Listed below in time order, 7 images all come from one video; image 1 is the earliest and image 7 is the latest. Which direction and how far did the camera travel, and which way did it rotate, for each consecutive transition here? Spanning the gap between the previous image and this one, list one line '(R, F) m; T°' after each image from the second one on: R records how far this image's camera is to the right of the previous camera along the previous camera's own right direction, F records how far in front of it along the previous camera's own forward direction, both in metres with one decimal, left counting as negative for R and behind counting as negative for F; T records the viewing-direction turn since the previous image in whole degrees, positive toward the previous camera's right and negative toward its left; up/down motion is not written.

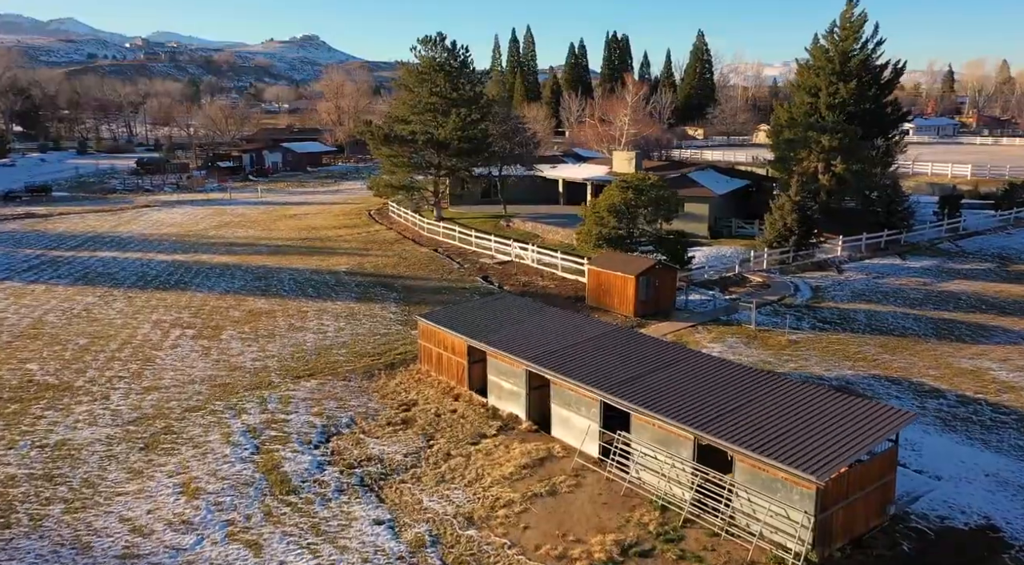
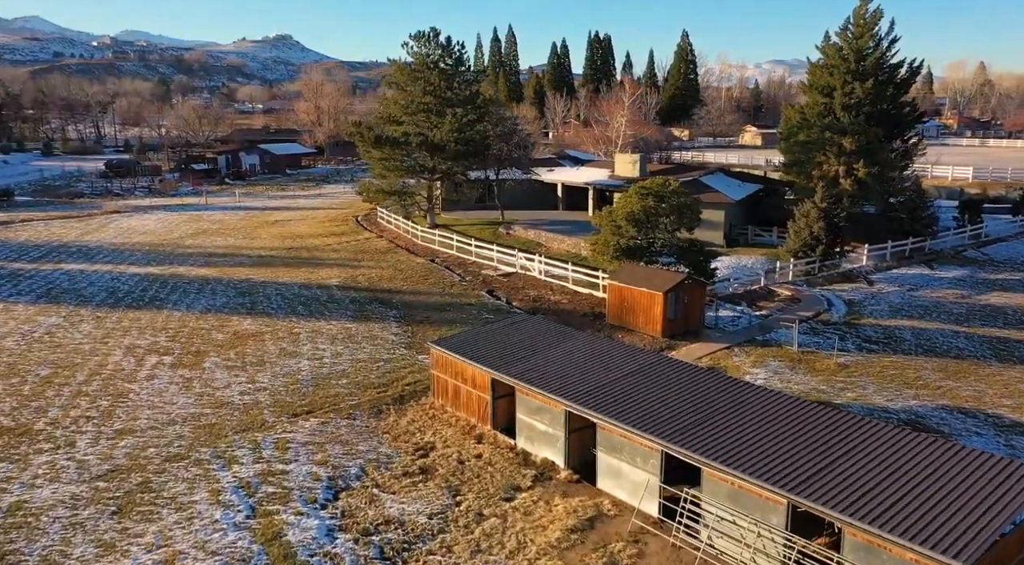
(-1.1, +2.2) m; +2°
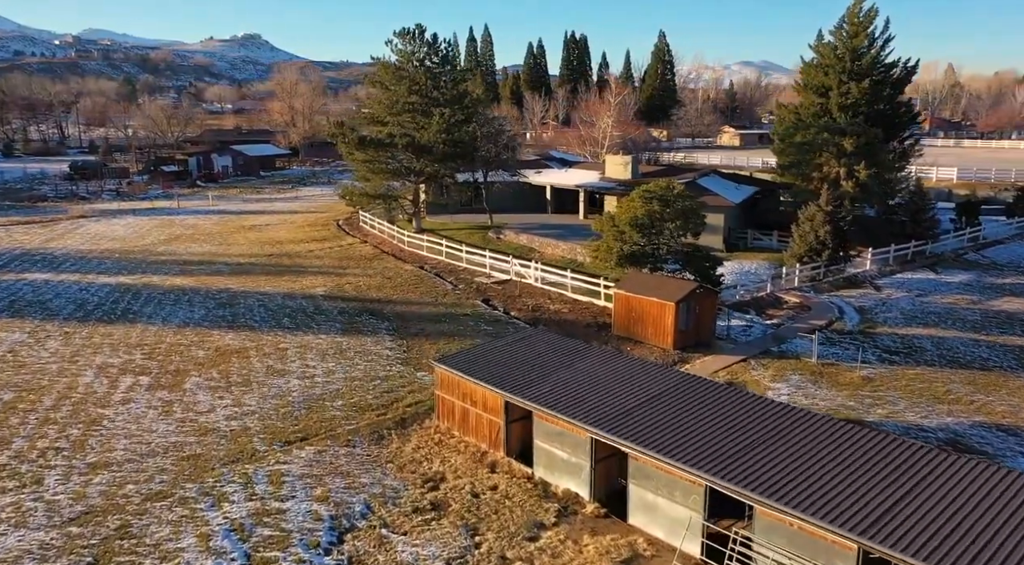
(-0.8, +1.3) m; +2°
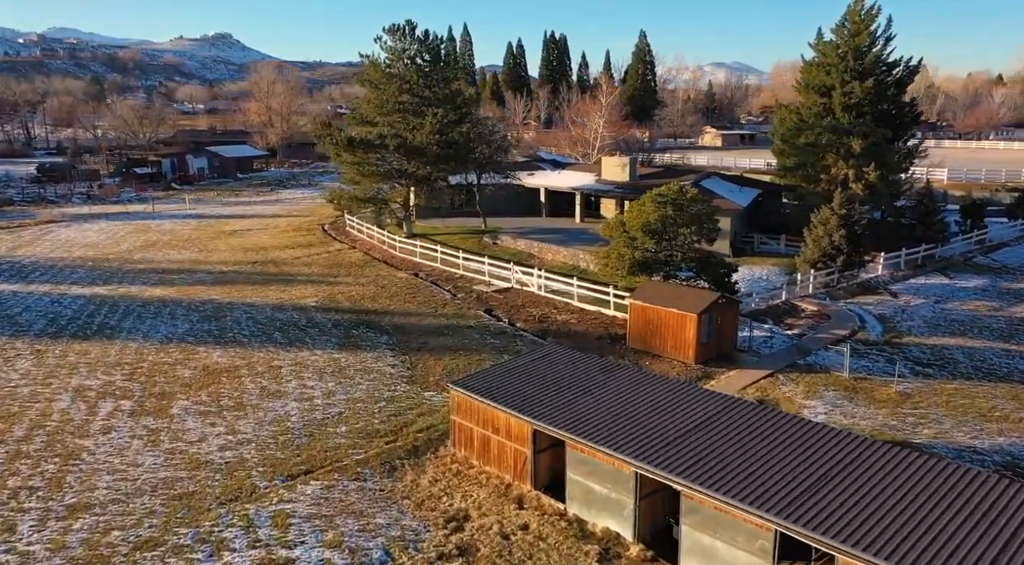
(-0.9, +1.3) m; +2°
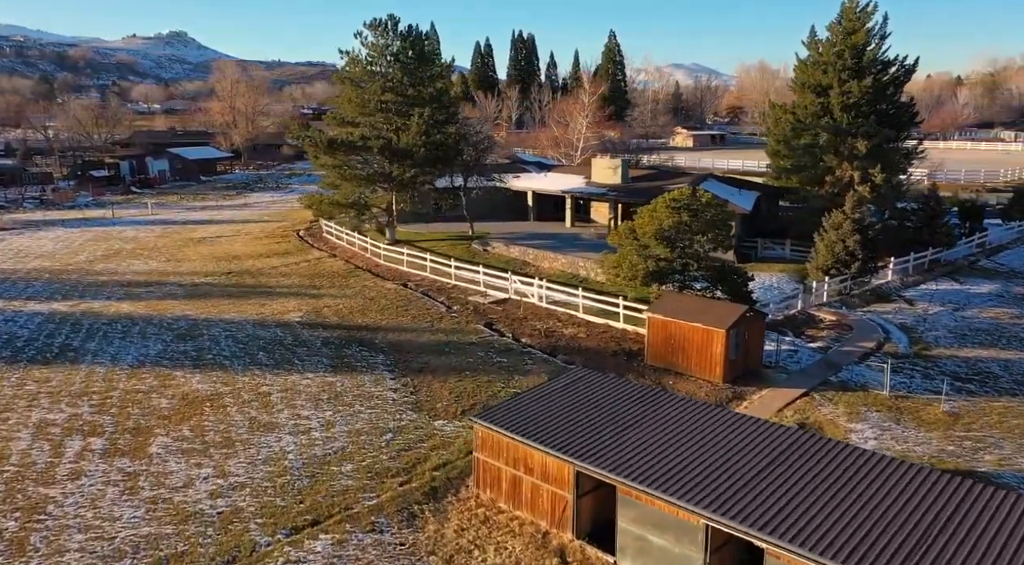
(-1.1, +1.6) m; +3°
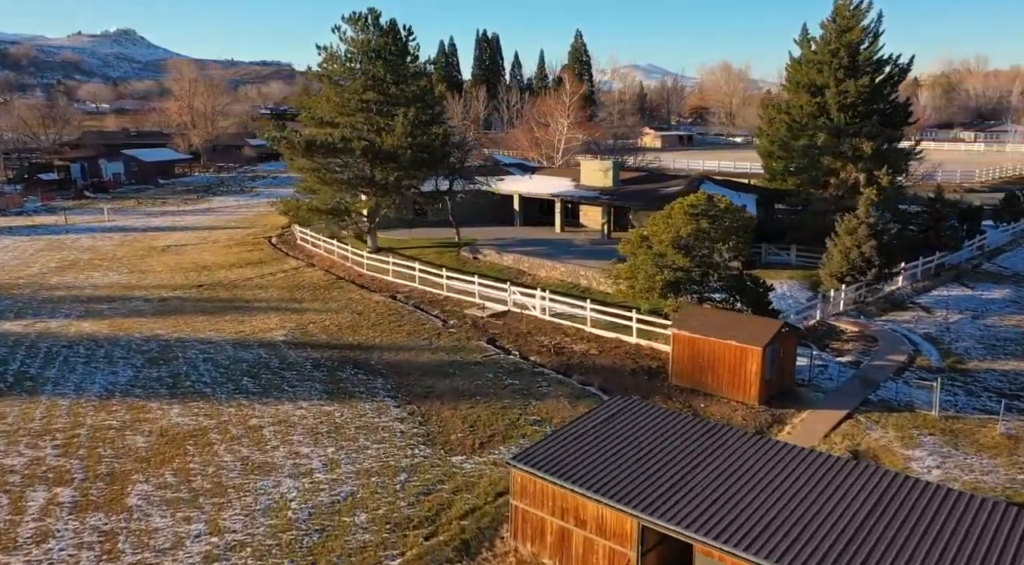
(-1.2, +1.7) m; +3°
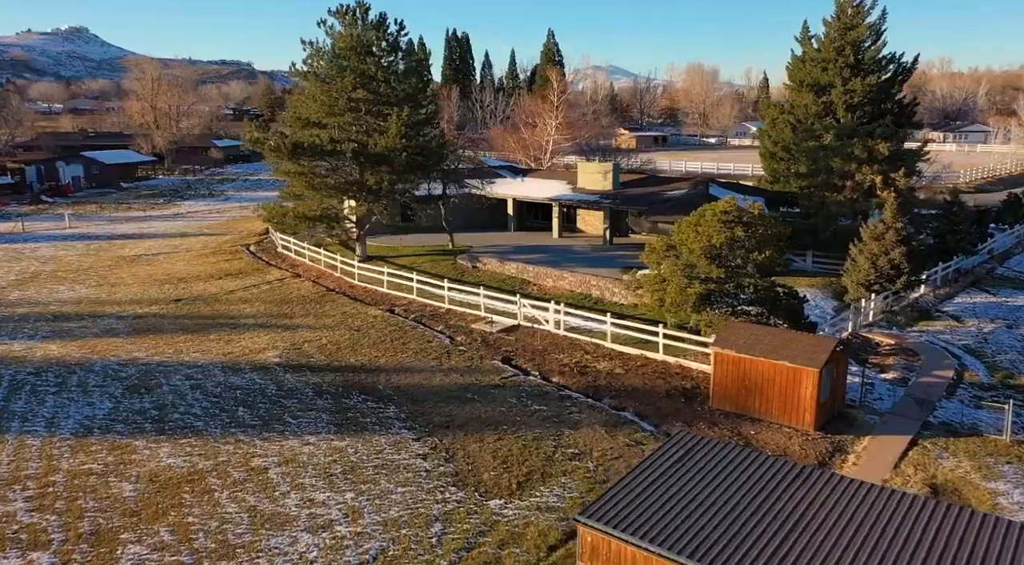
(-1.3, +1.7) m; +3°
